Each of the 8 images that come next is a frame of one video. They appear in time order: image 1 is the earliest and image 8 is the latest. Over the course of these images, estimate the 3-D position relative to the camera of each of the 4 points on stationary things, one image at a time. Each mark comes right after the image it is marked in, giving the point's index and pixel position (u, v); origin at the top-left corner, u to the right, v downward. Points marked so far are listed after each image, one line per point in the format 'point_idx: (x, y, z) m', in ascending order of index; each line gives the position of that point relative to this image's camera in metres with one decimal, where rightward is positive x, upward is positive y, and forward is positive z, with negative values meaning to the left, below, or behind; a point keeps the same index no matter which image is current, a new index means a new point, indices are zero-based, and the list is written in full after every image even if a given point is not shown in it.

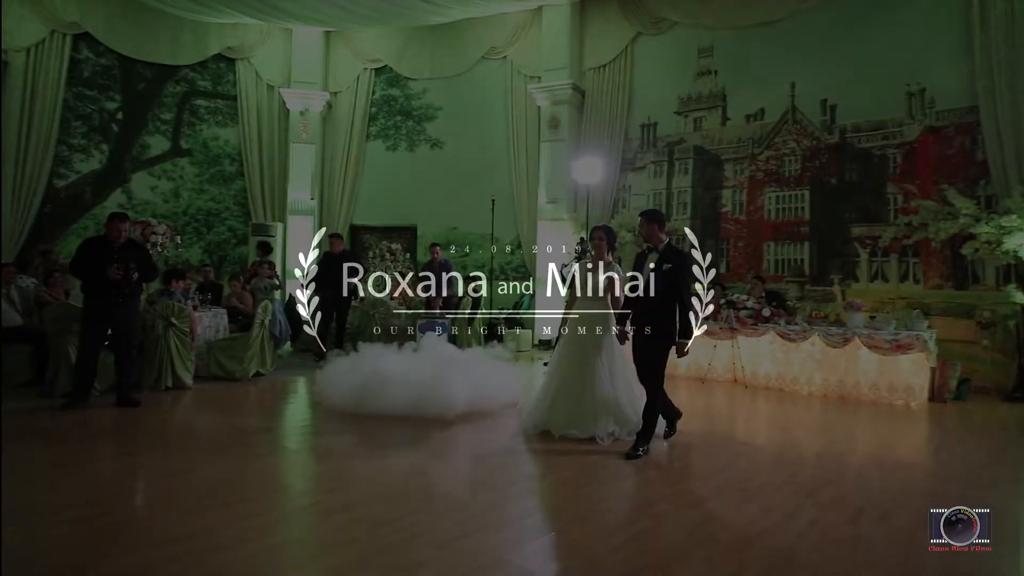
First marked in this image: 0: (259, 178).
0: (-3.7, +1.6, +9.0) m
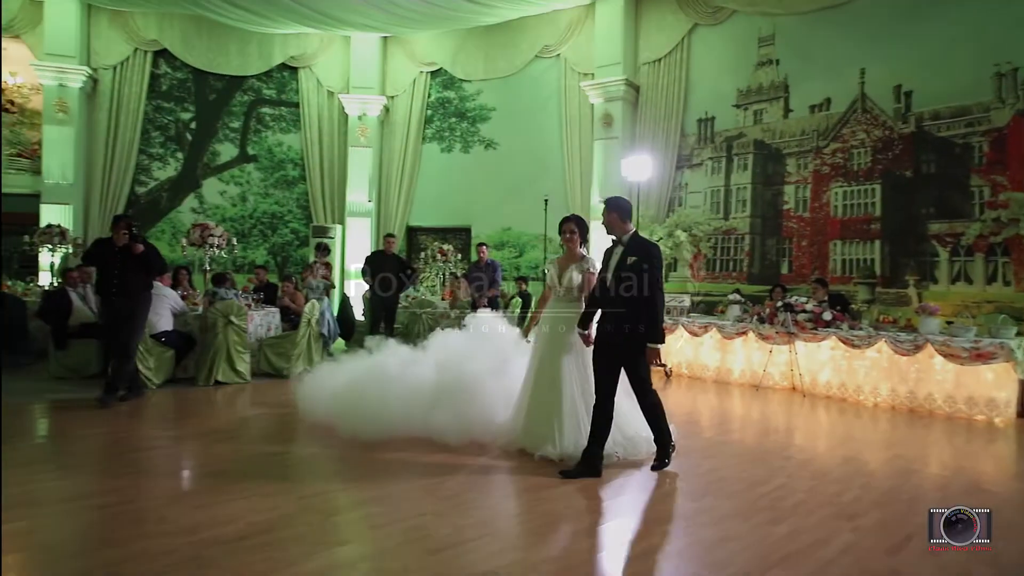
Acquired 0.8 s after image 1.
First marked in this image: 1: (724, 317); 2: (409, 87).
0: (-2.9, +1.6, +9.3) m
1: (+2.4, -0.3, +6.9) m
2: (-1.6, +3.1, +9.5) m
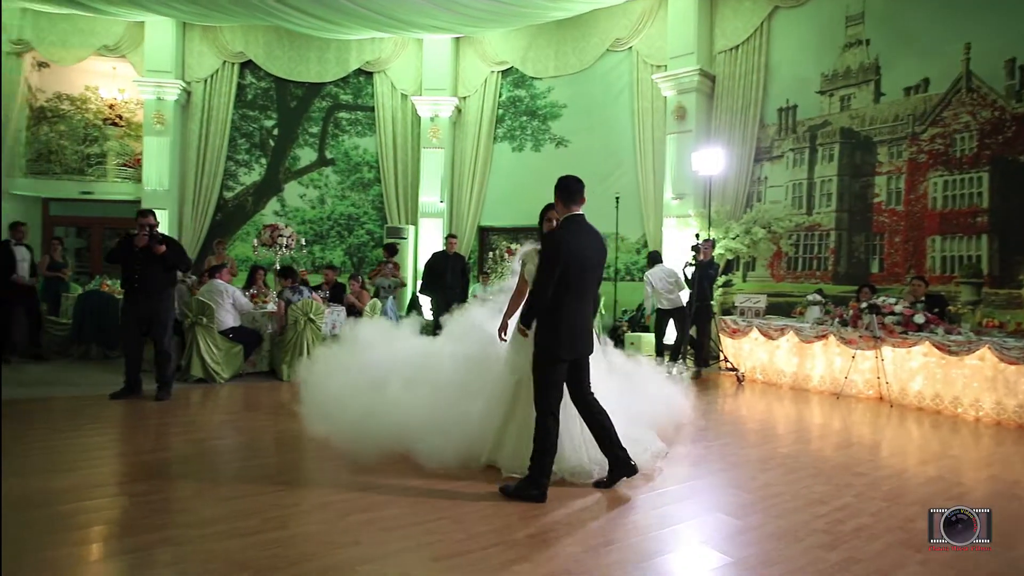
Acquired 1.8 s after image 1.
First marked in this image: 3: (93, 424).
0: (-1.8, +1.6, +9.5) m
1: (+3.0, -0.3, +6.4) m
2: (-0.5, +3.1, +9.5) m
3: (-2.6, -0.8, +3.8) m
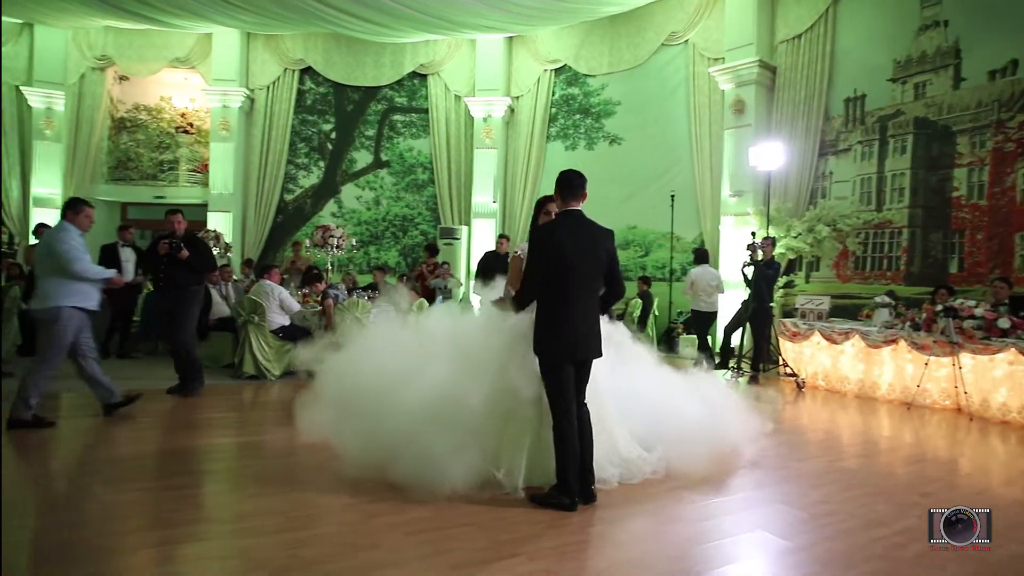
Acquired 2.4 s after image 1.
0: (-1.0, +1.6, +9.6) m
1: (+3.5, -0.3, +6.0) m
2: (+0.3, +3.1, +9.4) m
3: (-2.4, -0.8, +4.0) m
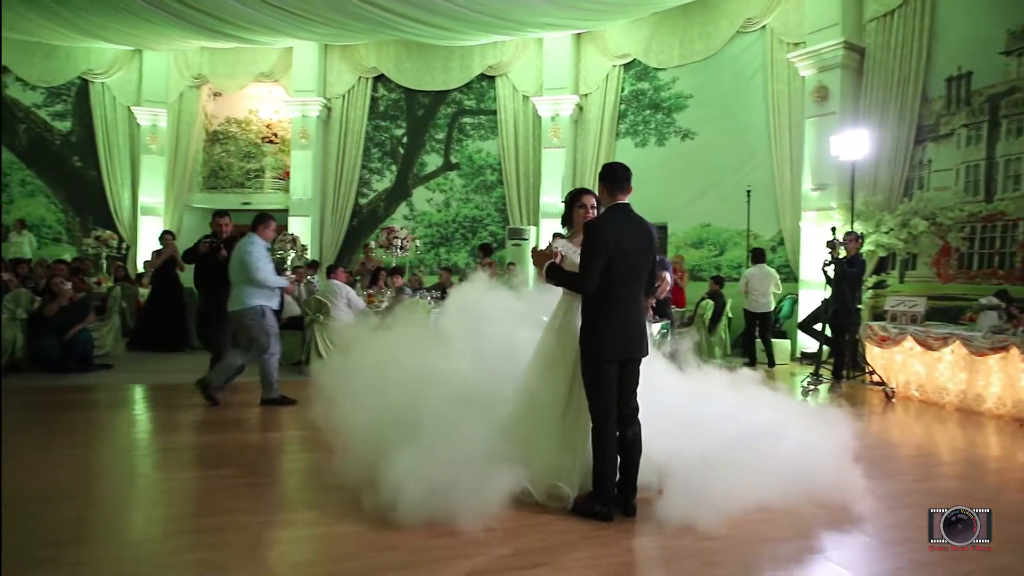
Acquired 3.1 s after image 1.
0: (0.0, +1.6, +9.5) m
1: (+4.0, -0.3, +5.3) m
2: (+1.3, +3.1, +9.2) m
3: (-2.1, -0.8, +4.2) m
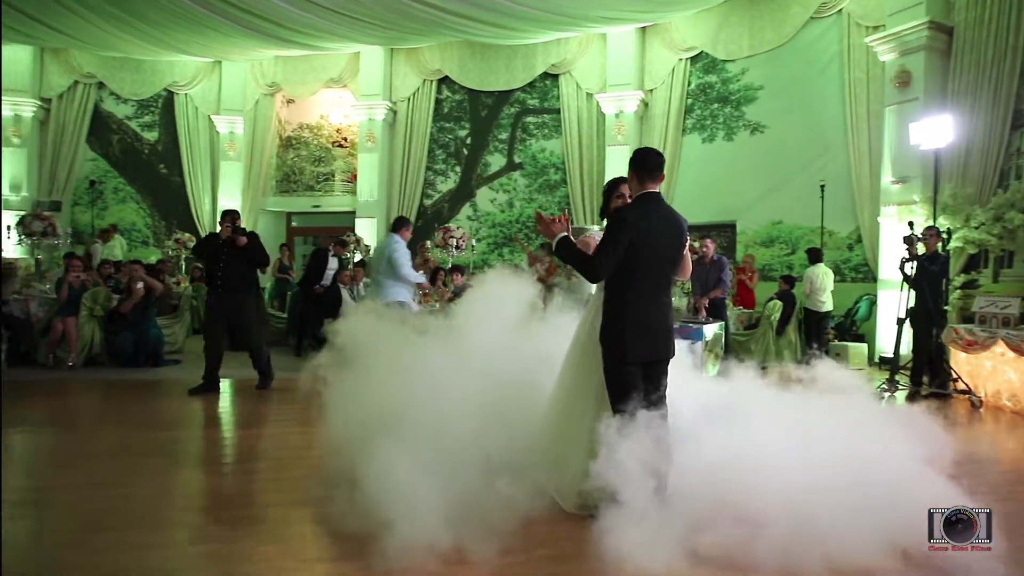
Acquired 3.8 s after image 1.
0: (+1.0, +1.6, +9.4) m
1: (+4.4, -0.3, +4.8) m
2: (+2.2, +3.1, +8.9) m
3: (-1.7, -0.8, +4.3) m
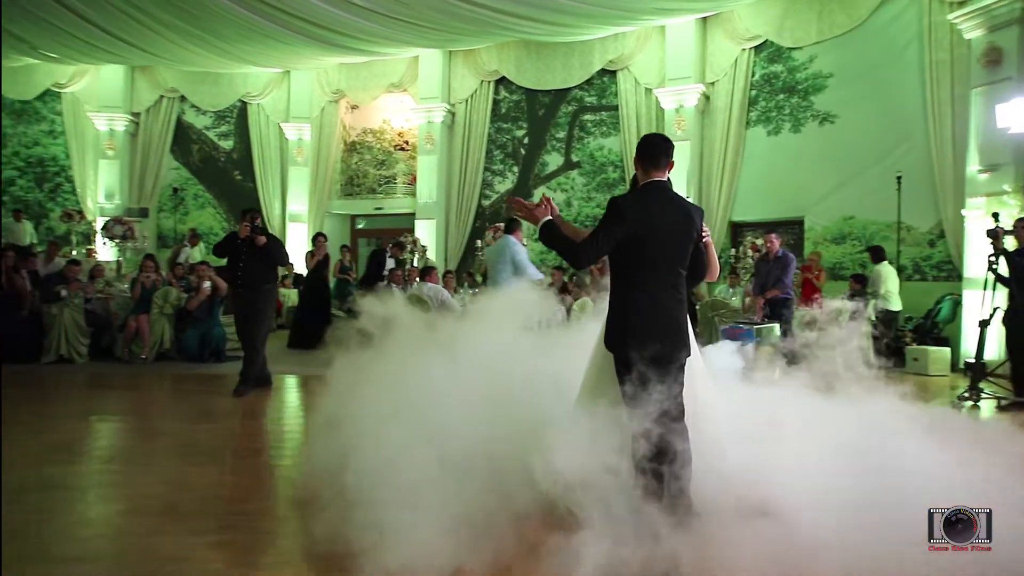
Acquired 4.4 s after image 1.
0: (+1.9, +1.6, +9.2) m
1: (+4.7, -0.3, +4.2) m
2: (+3.0, +3.1, +8.6) m
3: (-1.4, -0.8, +4.5) m
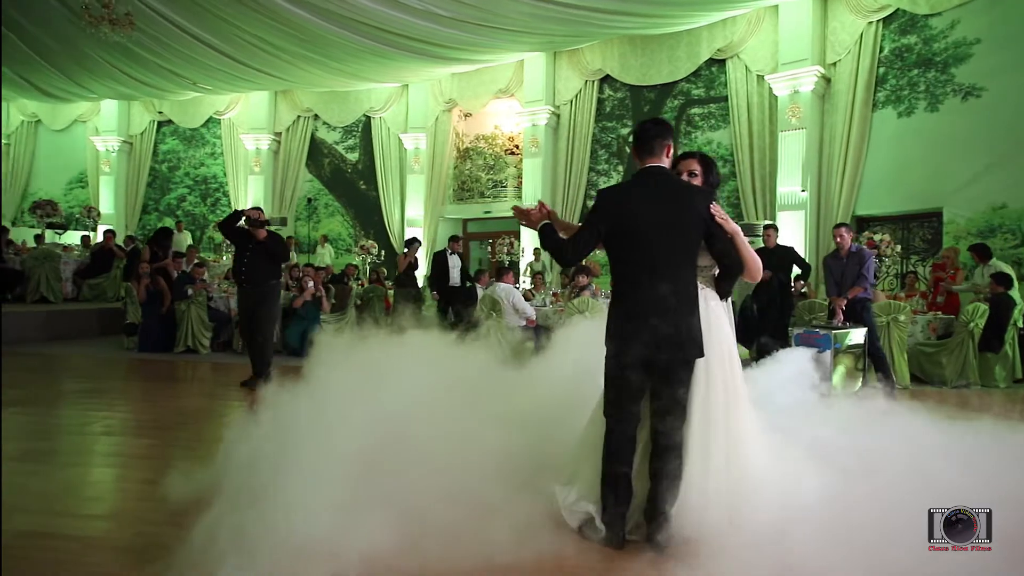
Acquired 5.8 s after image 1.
0: (+3.3, +1.6, +8.6) m
1: (+4.9, -0.3, +3.0) m
2: (+4.3, +3.0, +7.7) m
3: (-1.1, -0.8, +4.8) m
